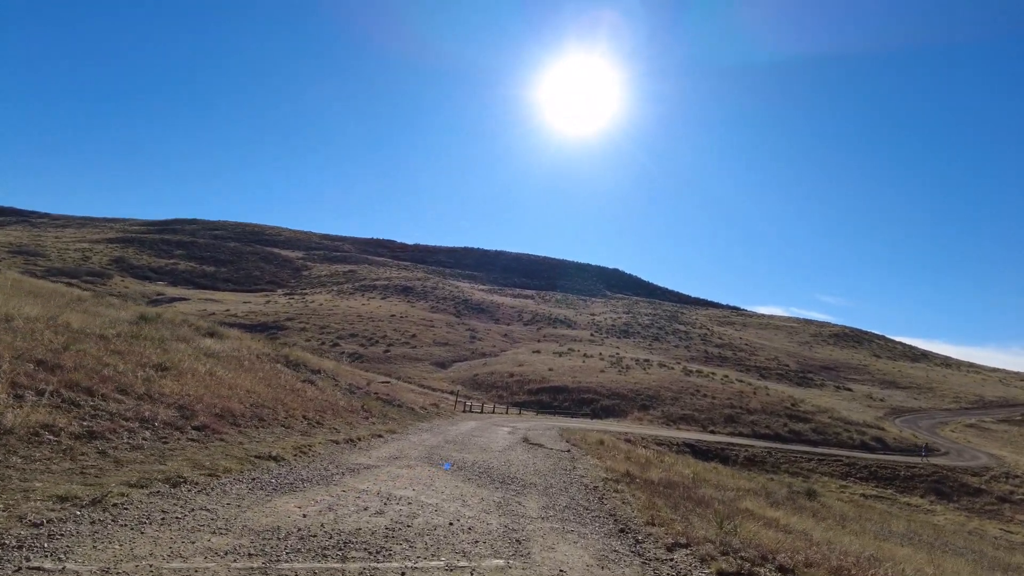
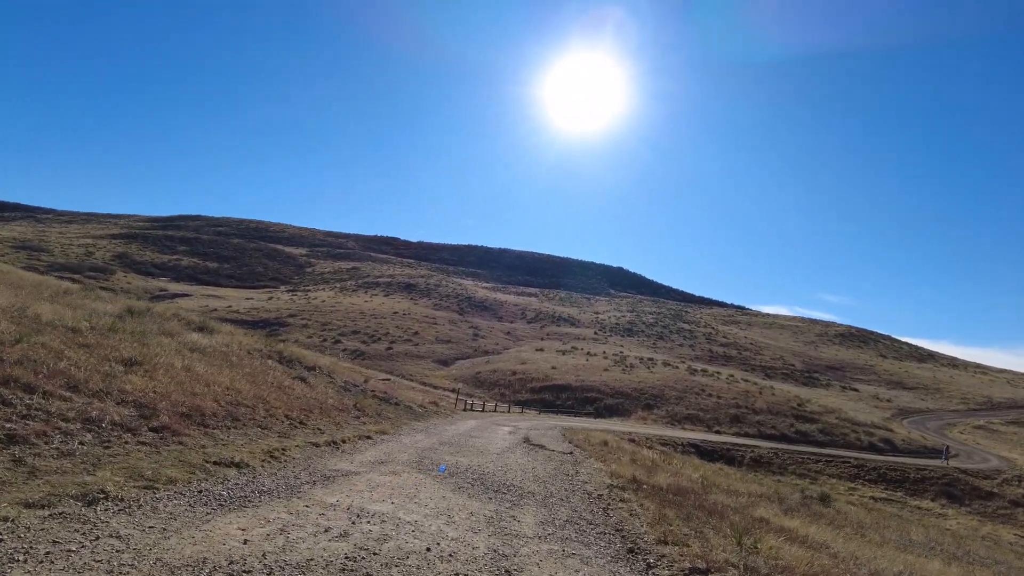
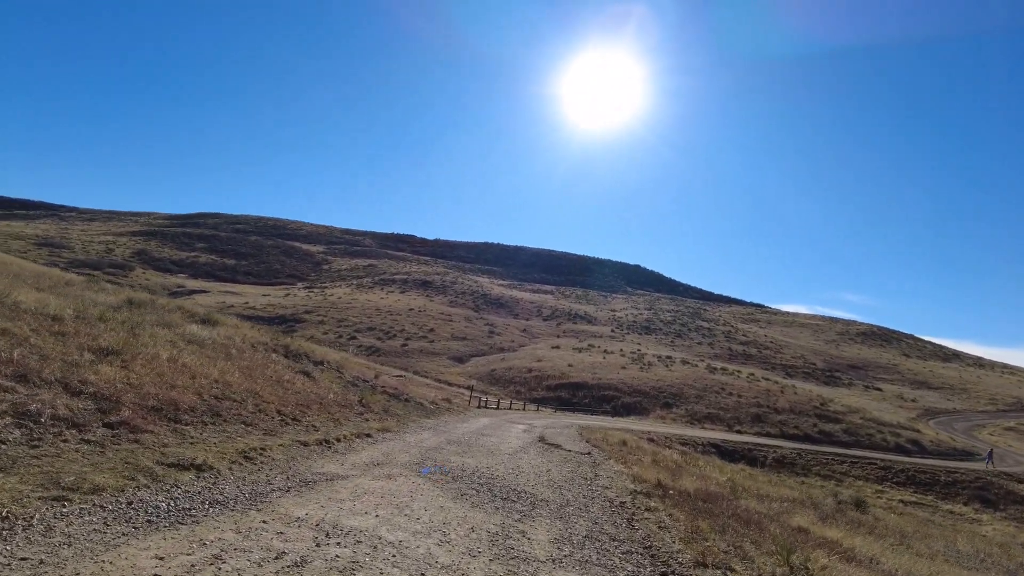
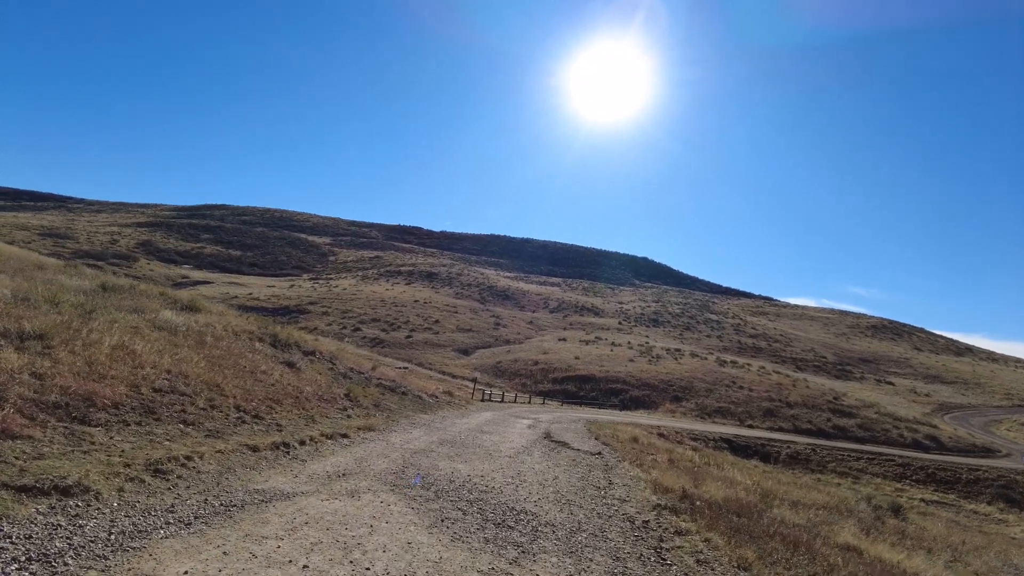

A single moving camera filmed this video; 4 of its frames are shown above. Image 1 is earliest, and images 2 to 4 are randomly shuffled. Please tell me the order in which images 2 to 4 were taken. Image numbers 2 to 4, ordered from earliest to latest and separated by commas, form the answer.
2, 3, 4
